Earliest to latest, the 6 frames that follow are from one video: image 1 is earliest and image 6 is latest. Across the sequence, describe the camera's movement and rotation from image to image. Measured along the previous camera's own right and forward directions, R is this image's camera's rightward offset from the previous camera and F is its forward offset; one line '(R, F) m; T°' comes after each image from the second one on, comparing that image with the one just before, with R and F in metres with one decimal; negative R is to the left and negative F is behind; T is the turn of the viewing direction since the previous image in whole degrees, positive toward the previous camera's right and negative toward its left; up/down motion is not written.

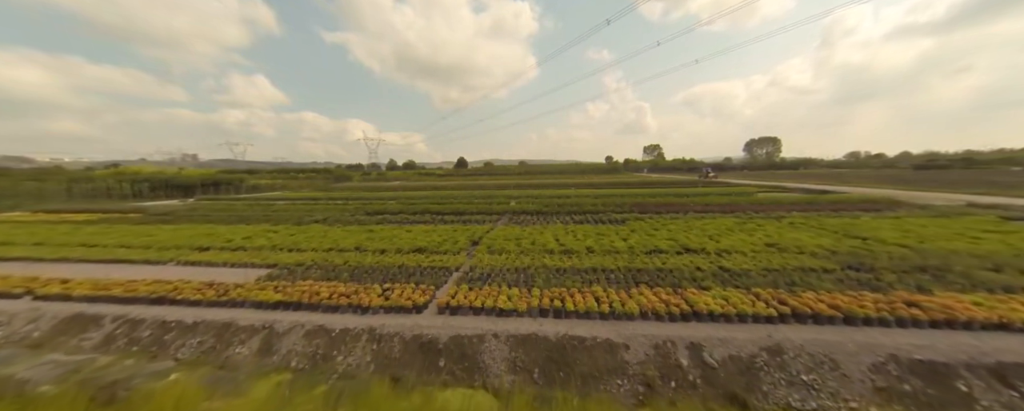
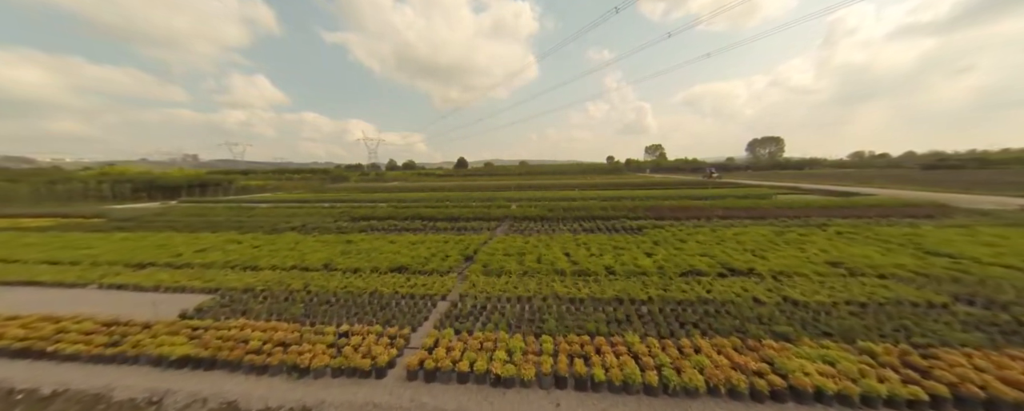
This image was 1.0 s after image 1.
(0.0, +1.9) m; 0°
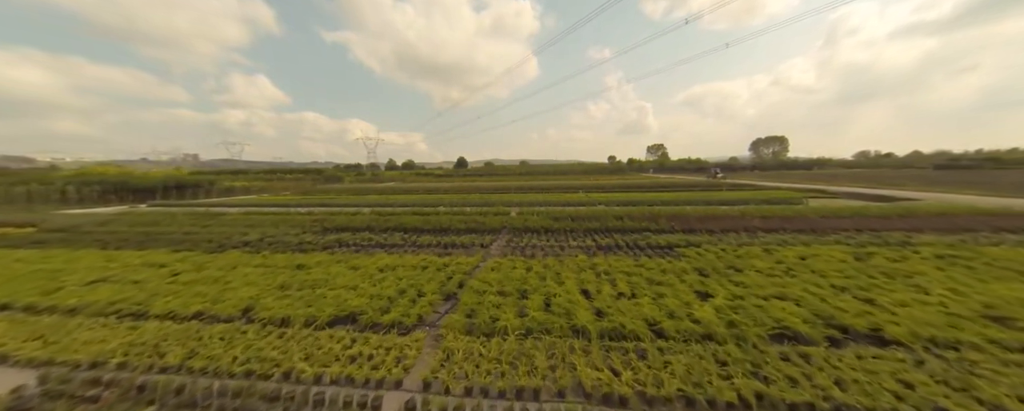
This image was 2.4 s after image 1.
(+0.1, +2.7) m; 0°
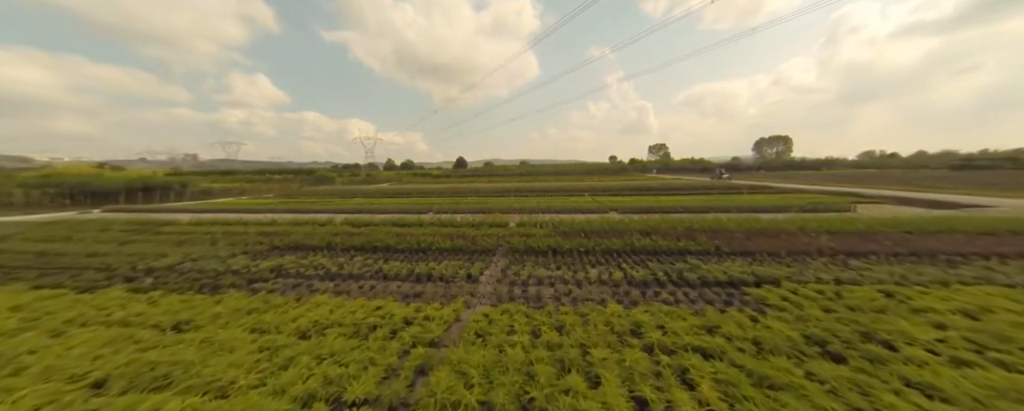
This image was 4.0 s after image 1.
(+0.1, +3.3) m; 0°
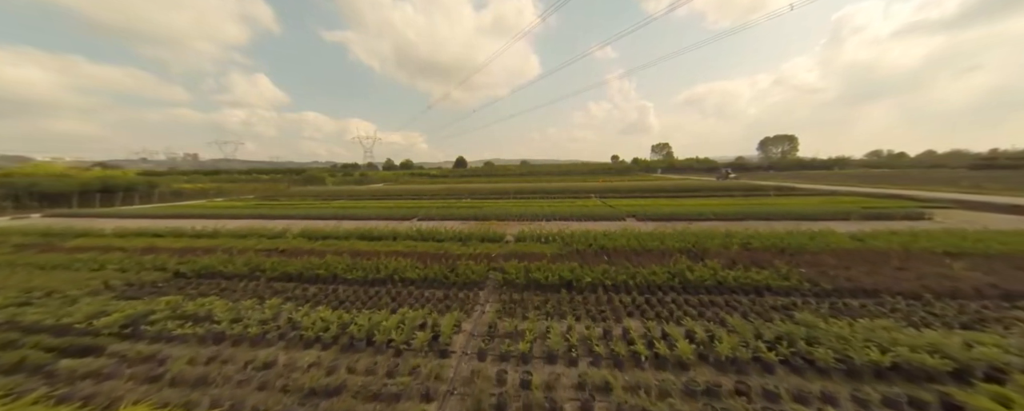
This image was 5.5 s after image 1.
(+0.2, +3.5) m; 0°
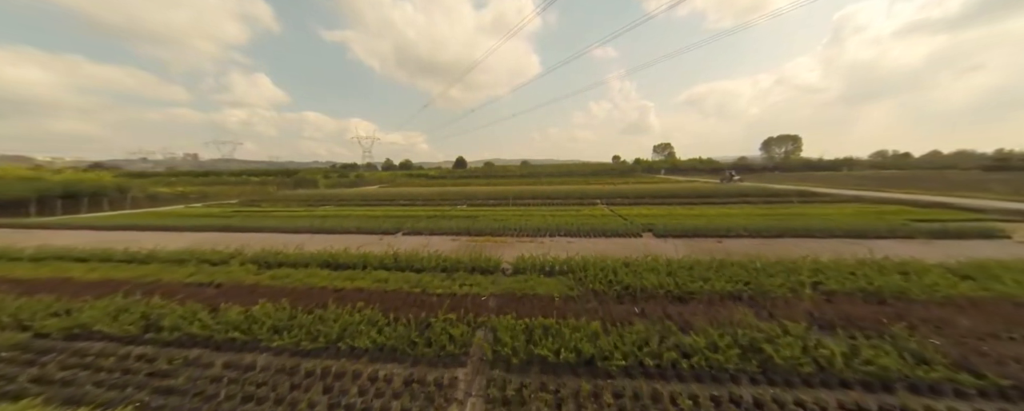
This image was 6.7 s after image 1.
(+0.1, +2.6) m; 0°
